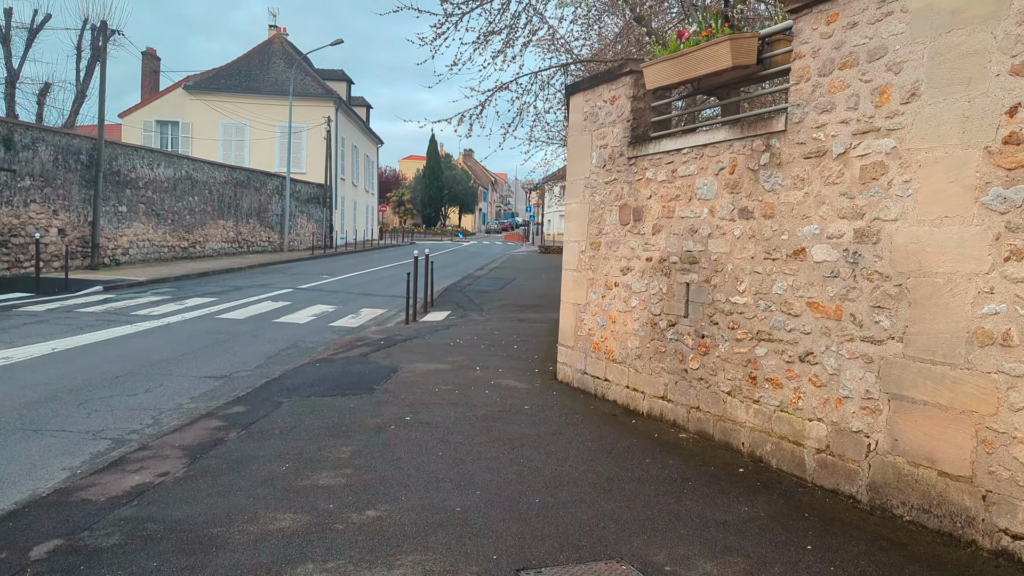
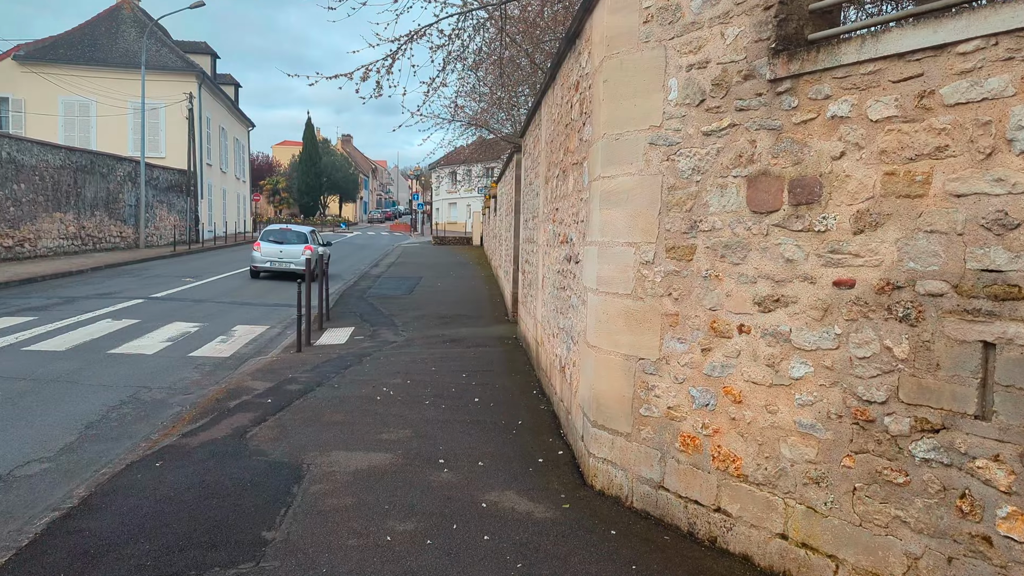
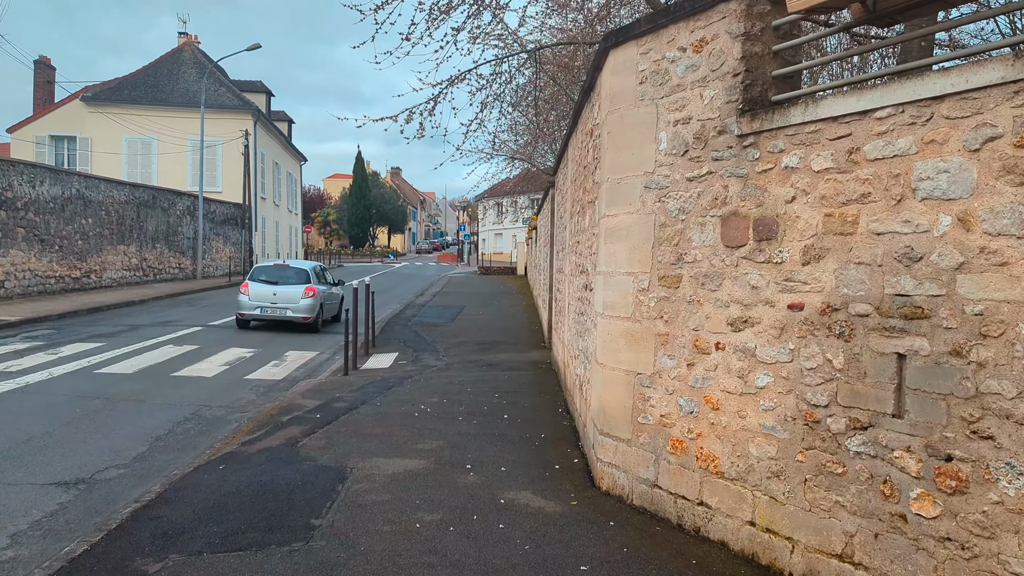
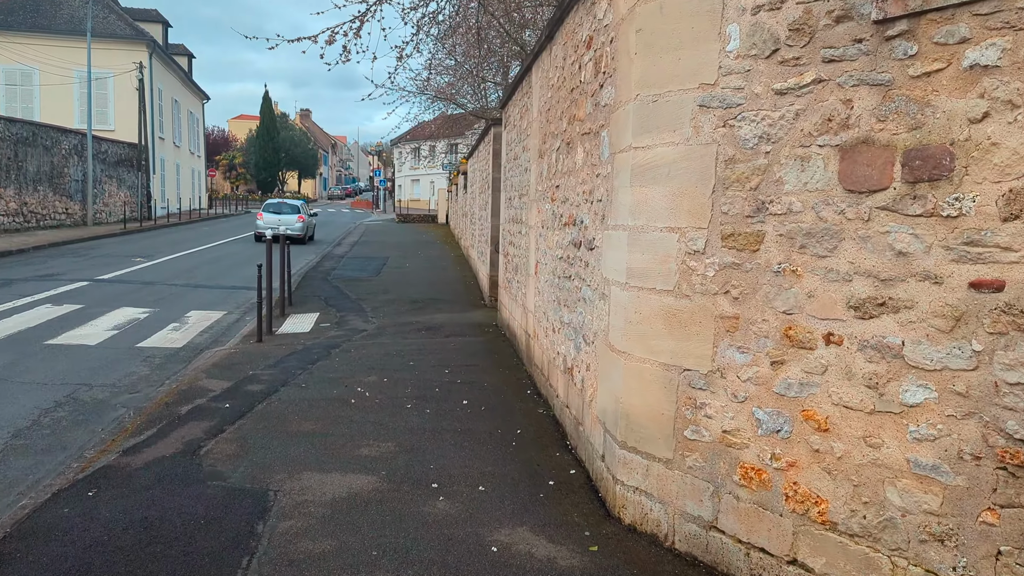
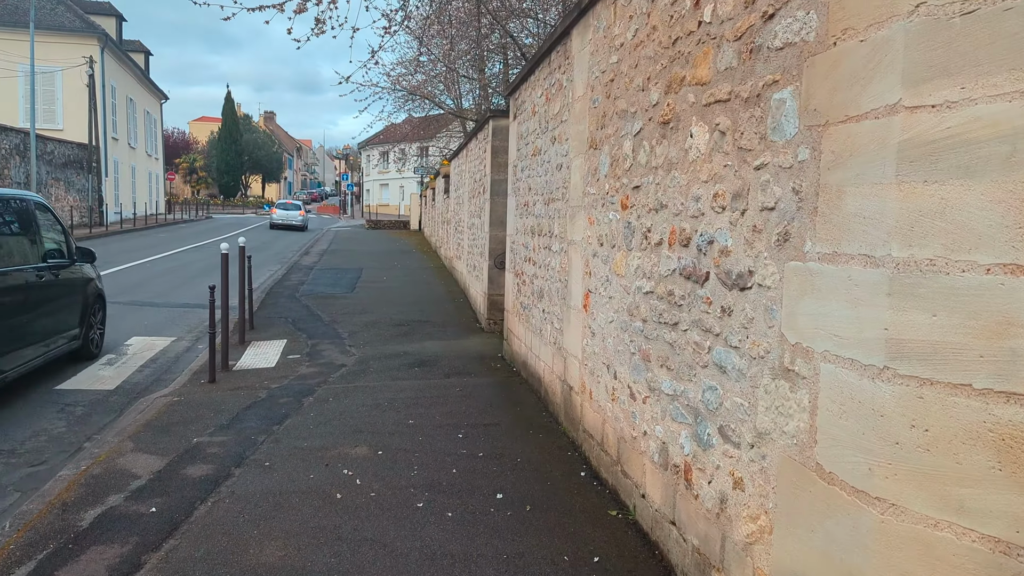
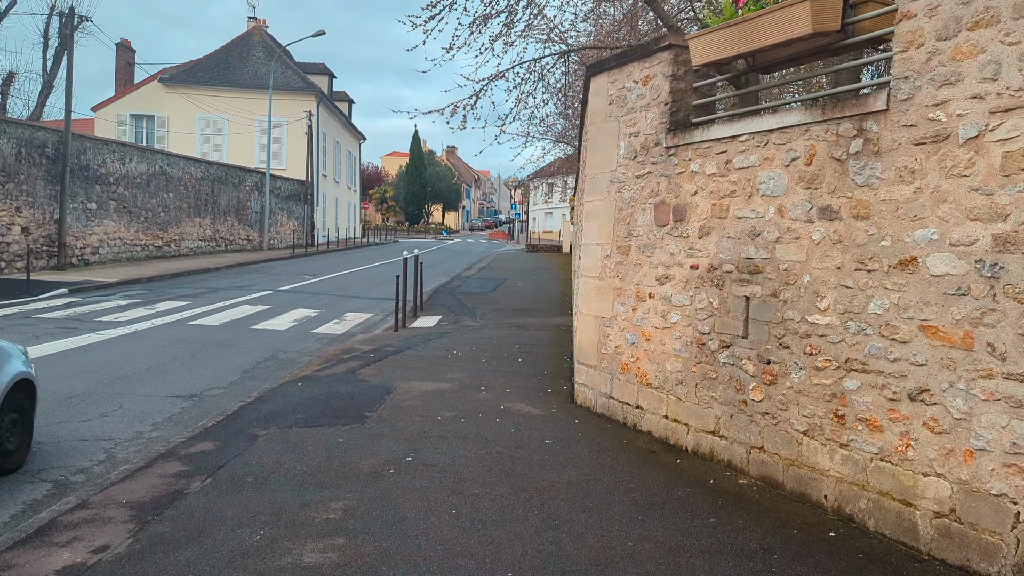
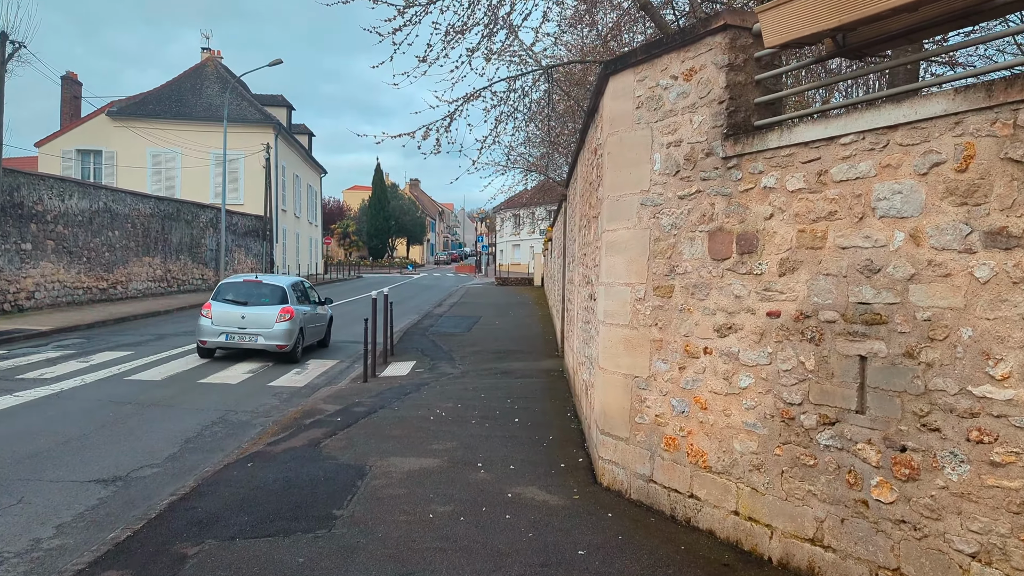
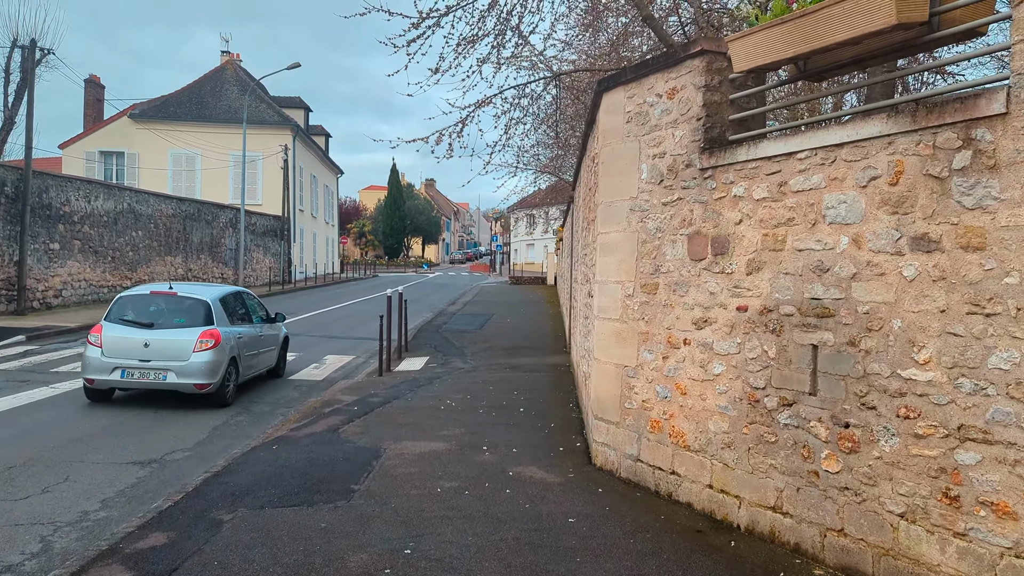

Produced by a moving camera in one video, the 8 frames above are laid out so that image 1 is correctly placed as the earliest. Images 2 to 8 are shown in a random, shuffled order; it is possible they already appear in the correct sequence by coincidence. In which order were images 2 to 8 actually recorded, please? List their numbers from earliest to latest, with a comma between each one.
6, 8, 7, 3, 2, 4, 5
